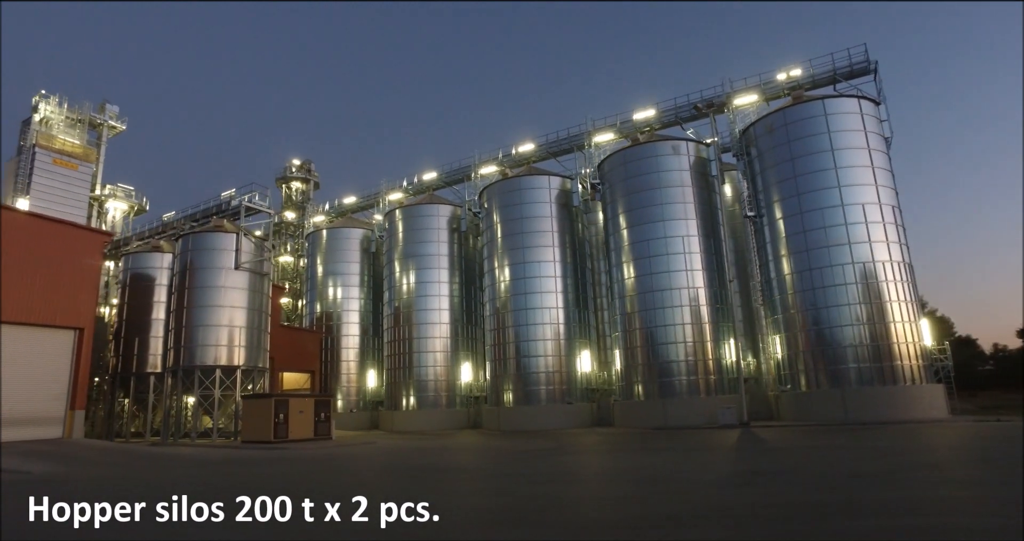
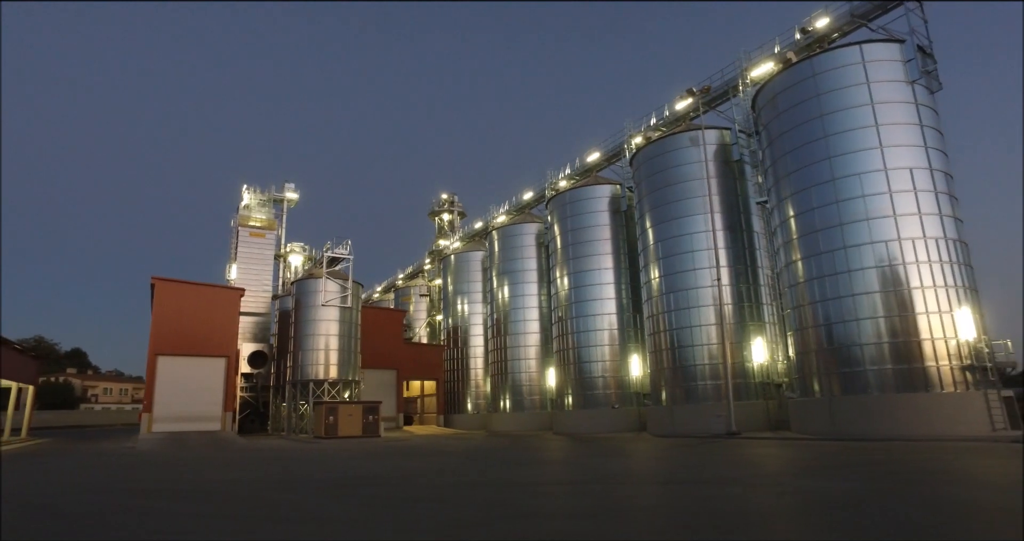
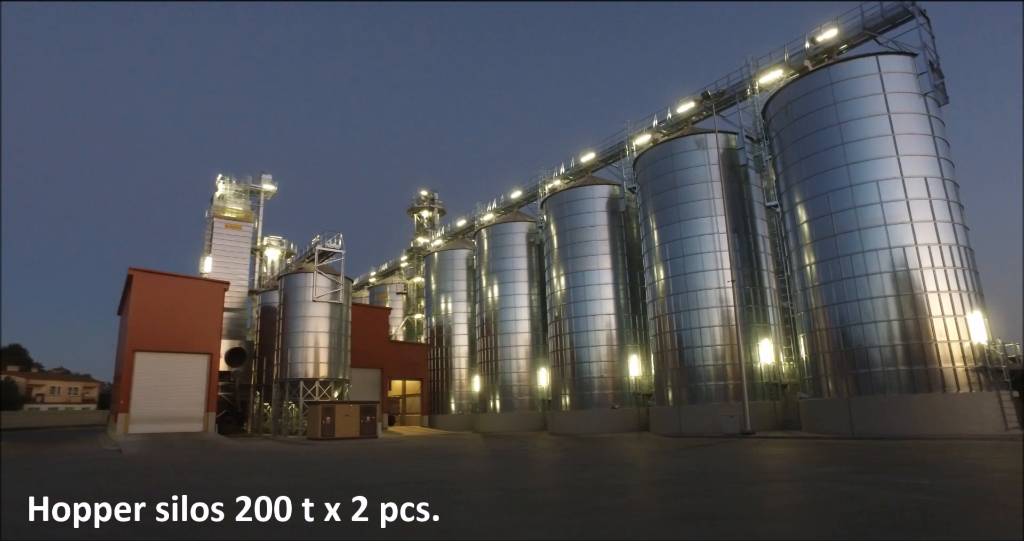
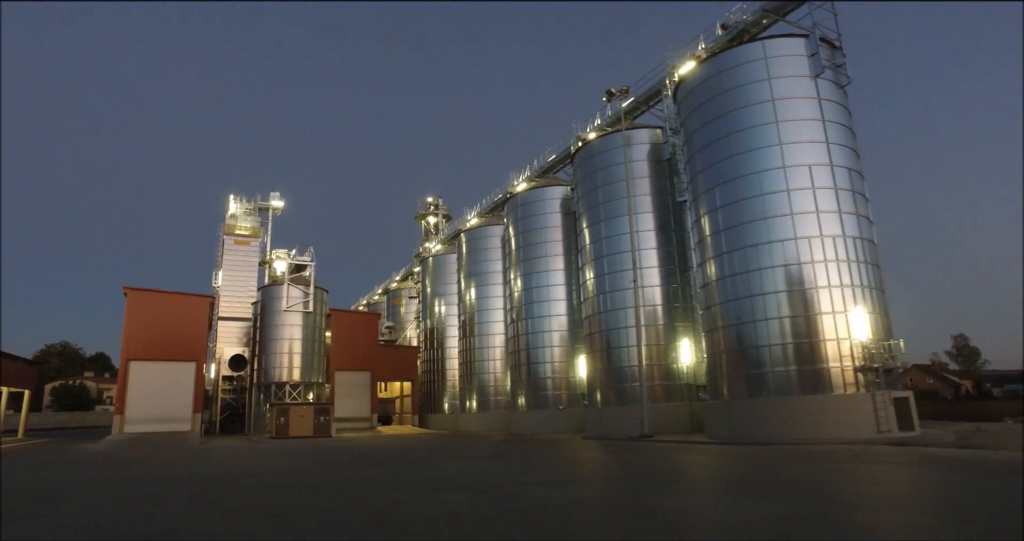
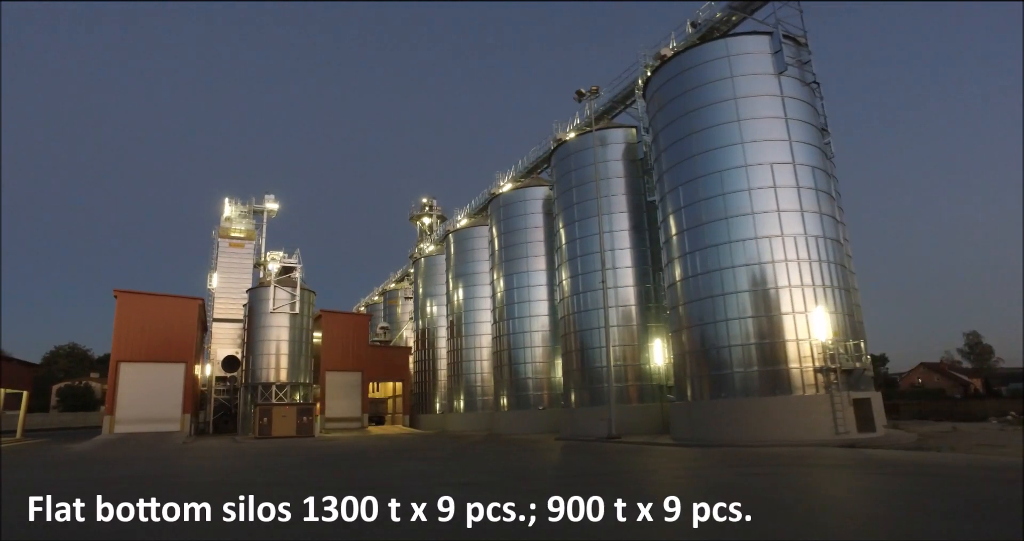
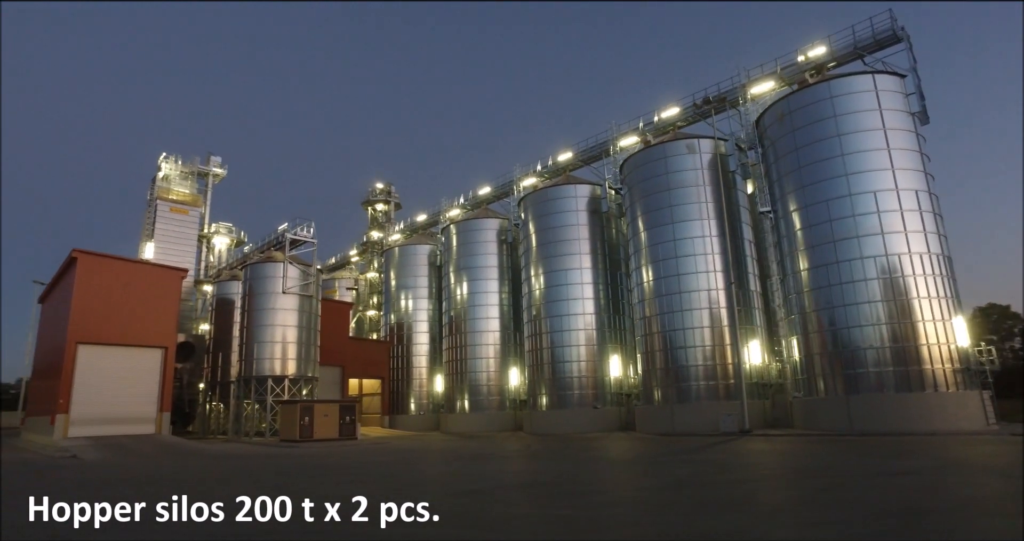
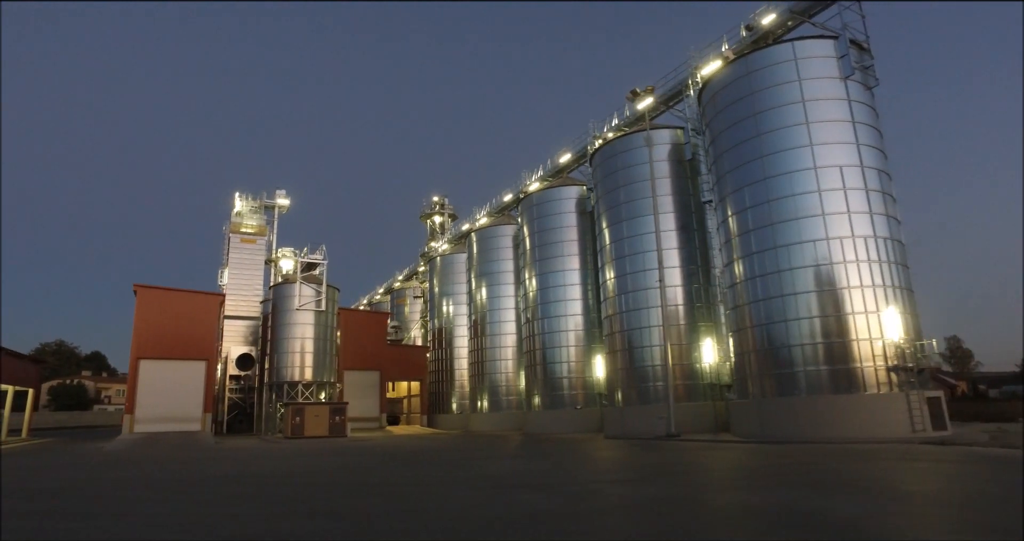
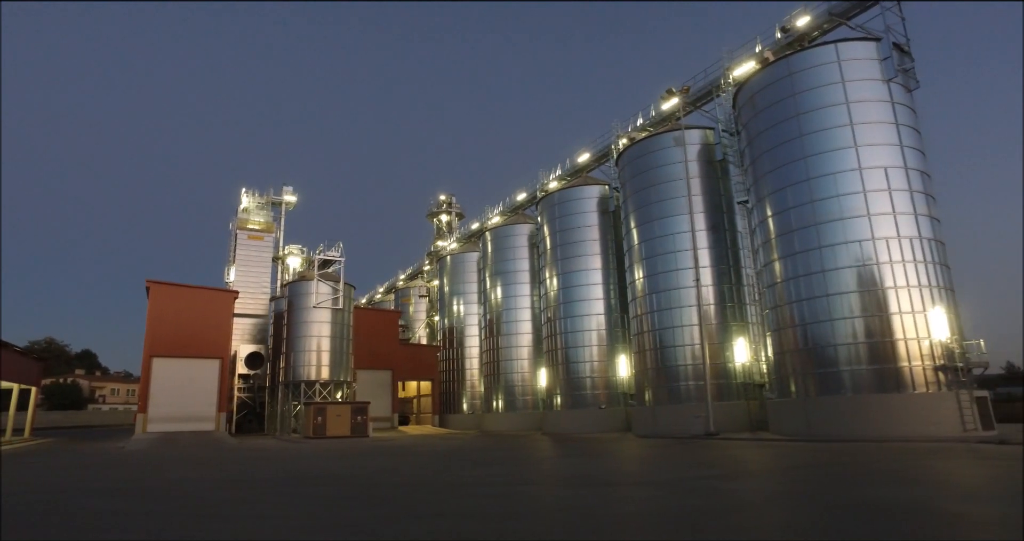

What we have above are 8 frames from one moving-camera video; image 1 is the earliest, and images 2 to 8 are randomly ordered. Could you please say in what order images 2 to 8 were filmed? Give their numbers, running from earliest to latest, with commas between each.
6, 3, 2, 8, 7, 4, 5
